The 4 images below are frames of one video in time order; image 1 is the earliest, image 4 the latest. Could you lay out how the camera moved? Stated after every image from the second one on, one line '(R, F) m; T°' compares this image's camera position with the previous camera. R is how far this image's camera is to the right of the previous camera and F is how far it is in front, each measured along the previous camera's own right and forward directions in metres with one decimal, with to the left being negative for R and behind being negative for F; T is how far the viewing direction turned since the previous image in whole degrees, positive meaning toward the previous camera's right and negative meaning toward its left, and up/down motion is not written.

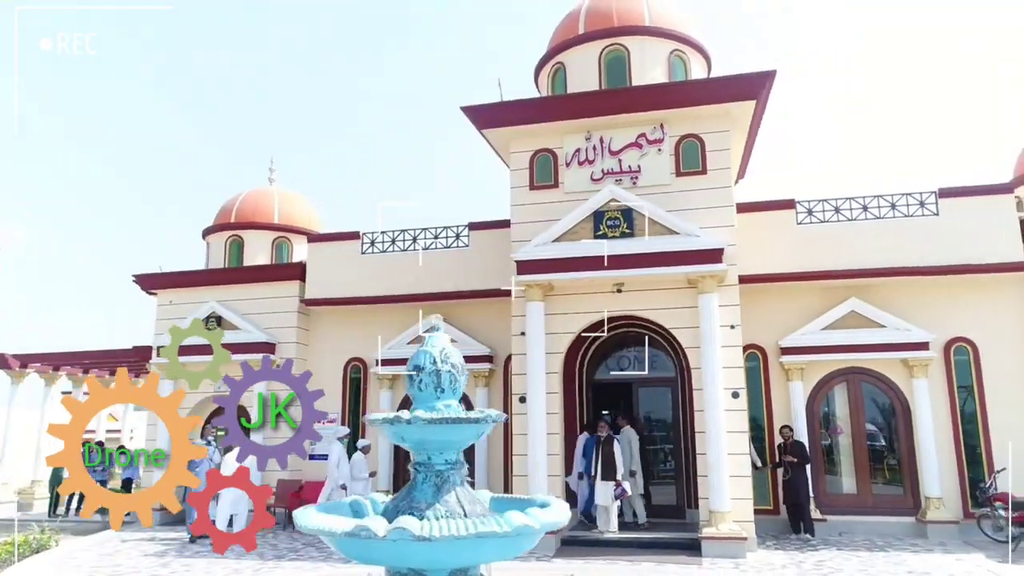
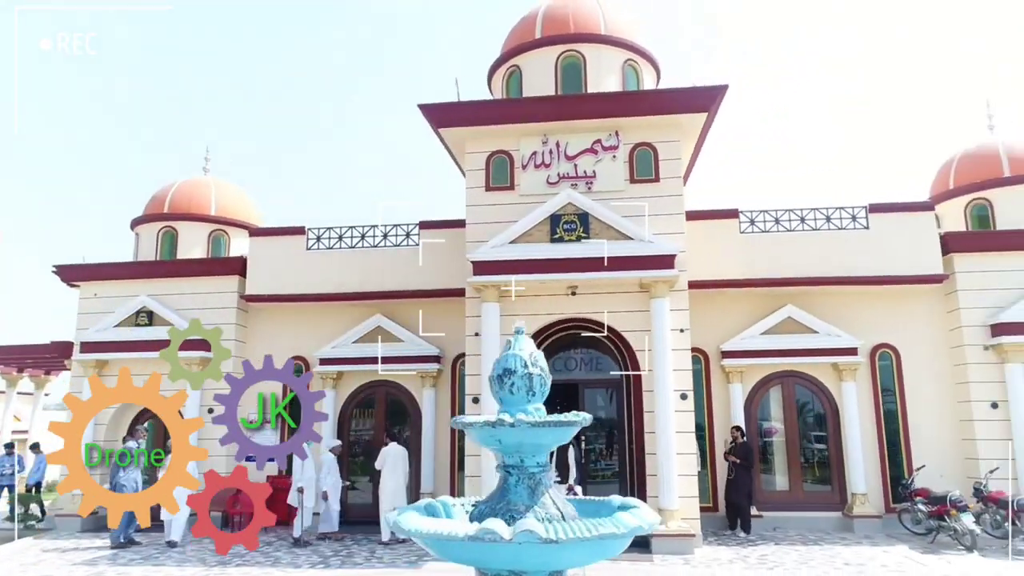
(-0.5, 0.0) m; +7°
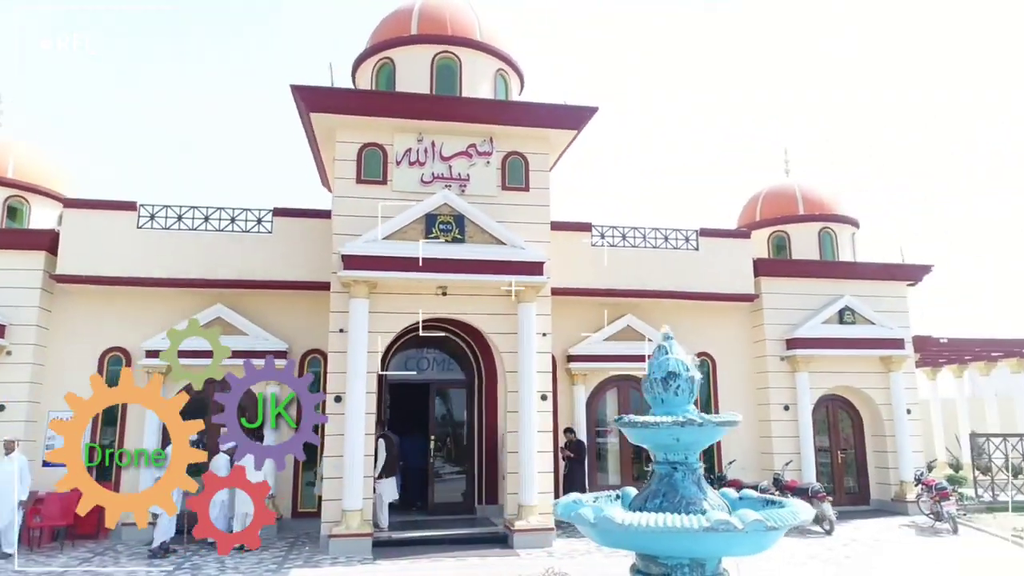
(-1.2, +0.1) m; +17°
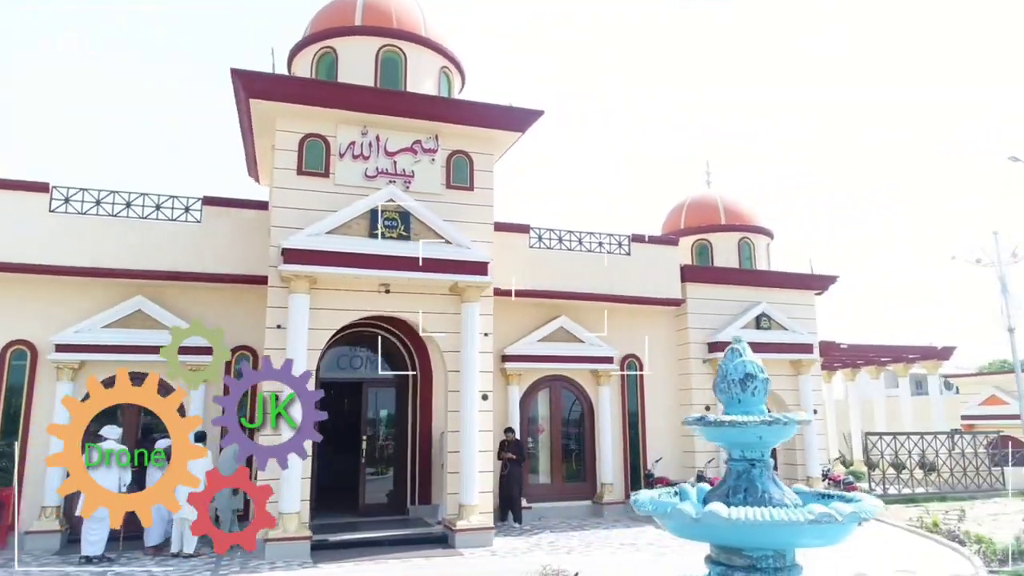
(-0.6, 0.0) m; +8°
